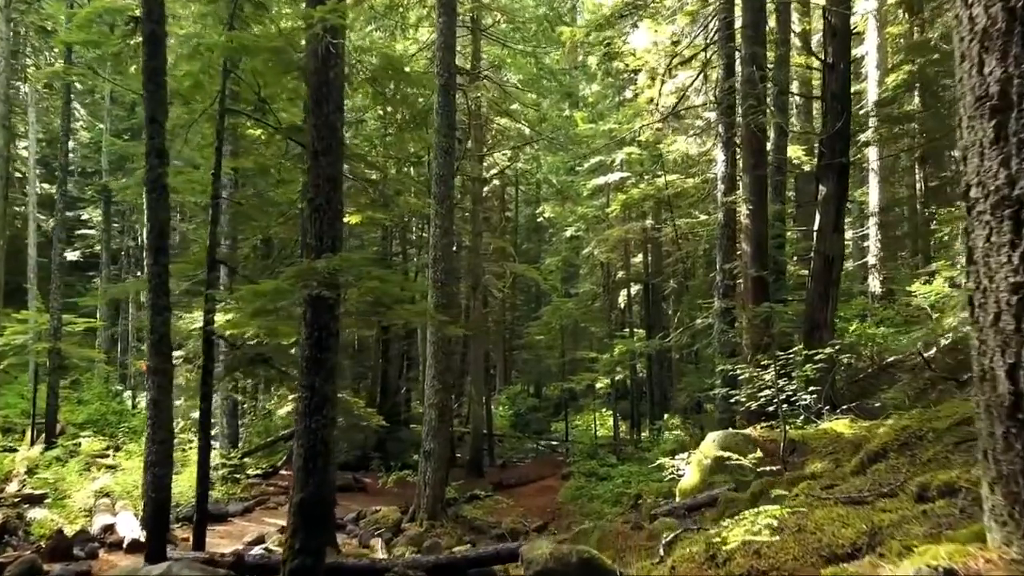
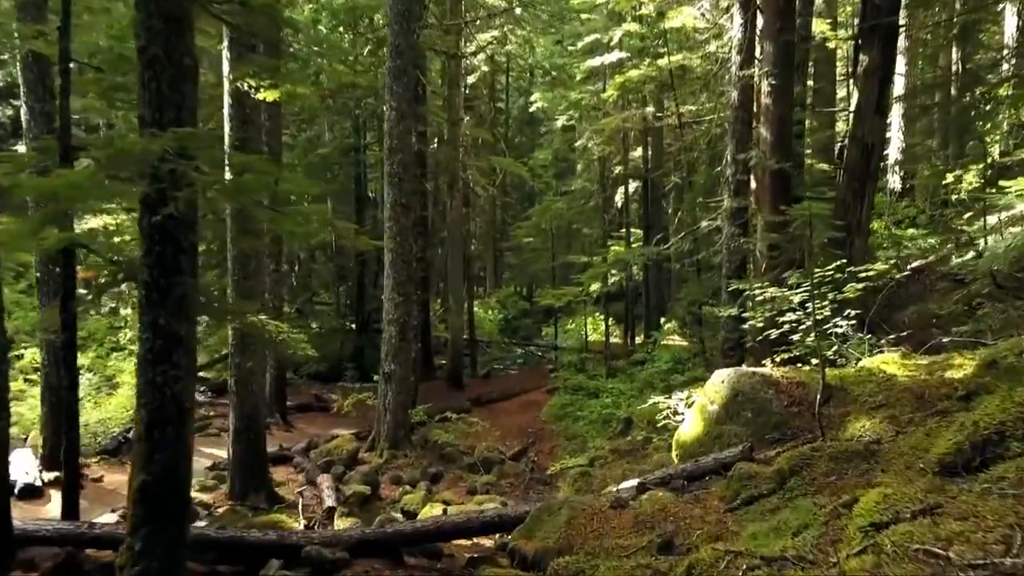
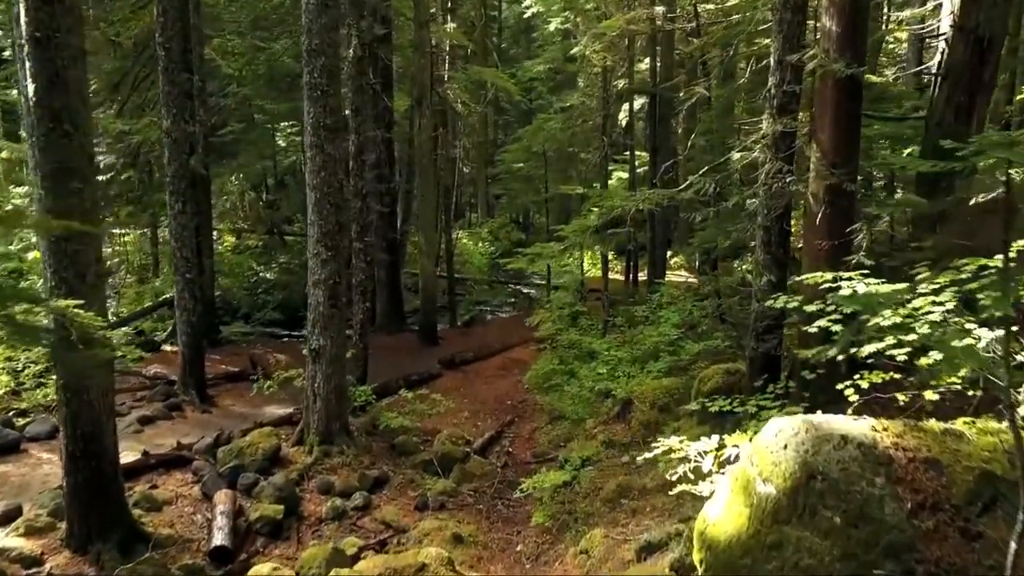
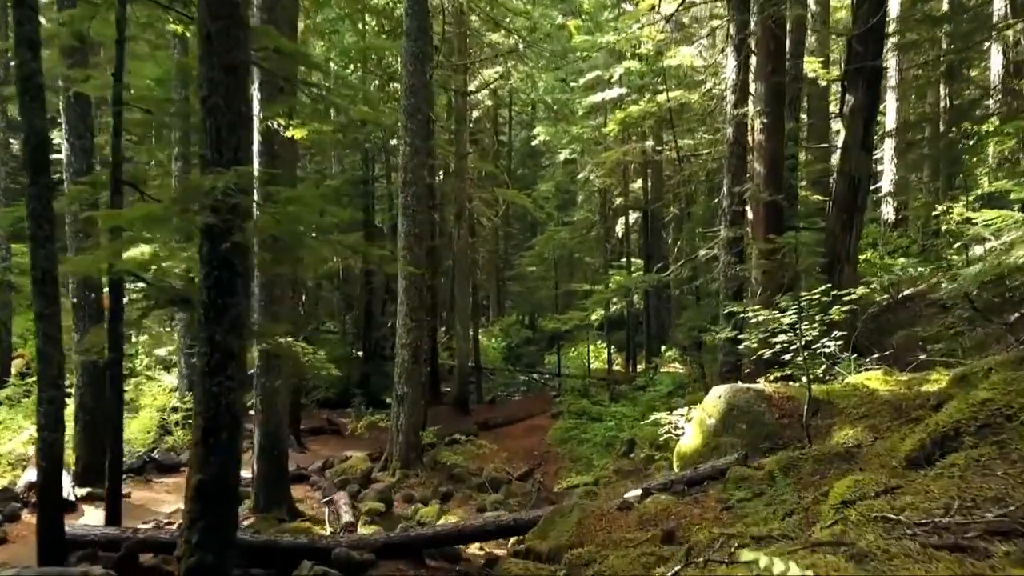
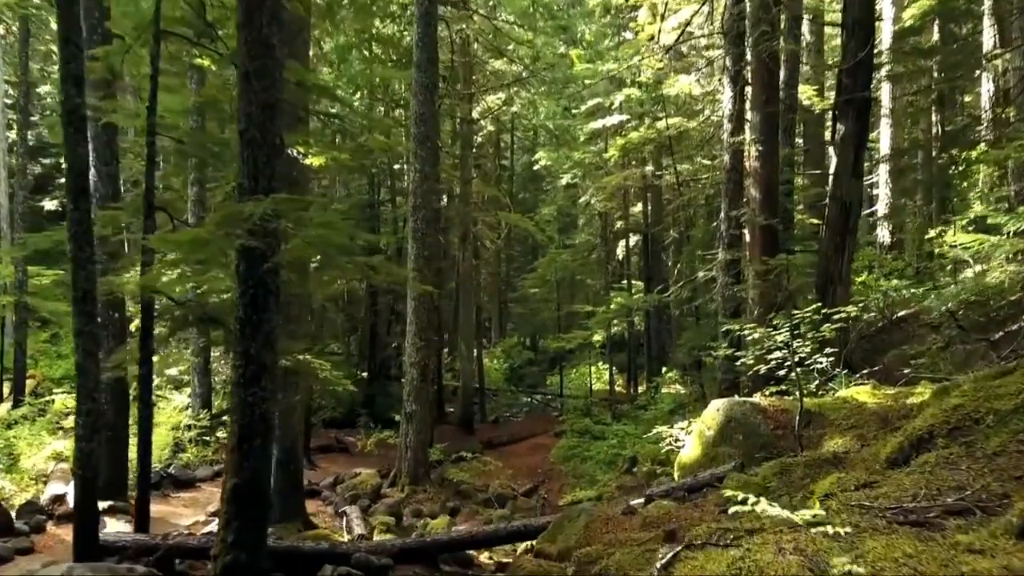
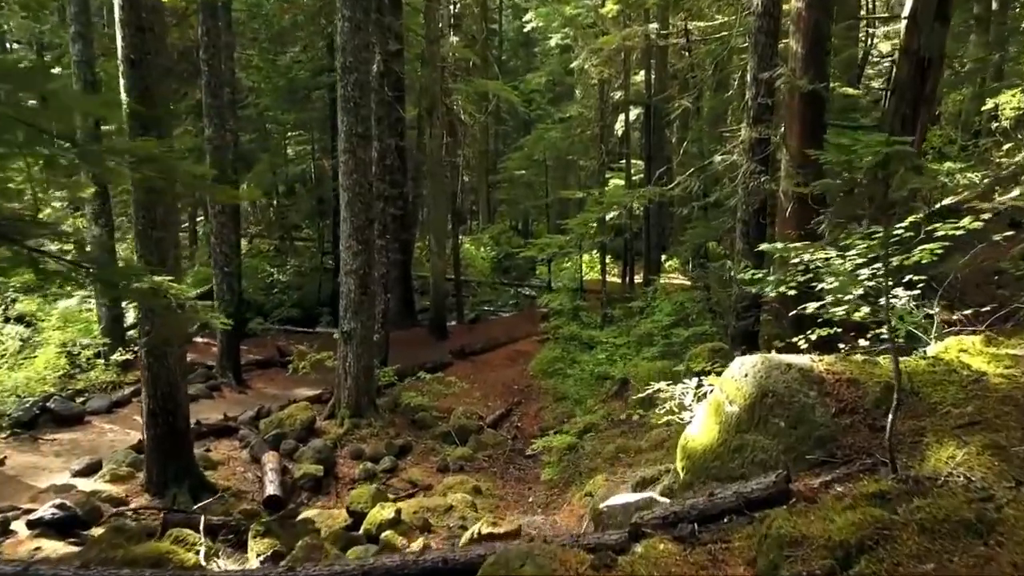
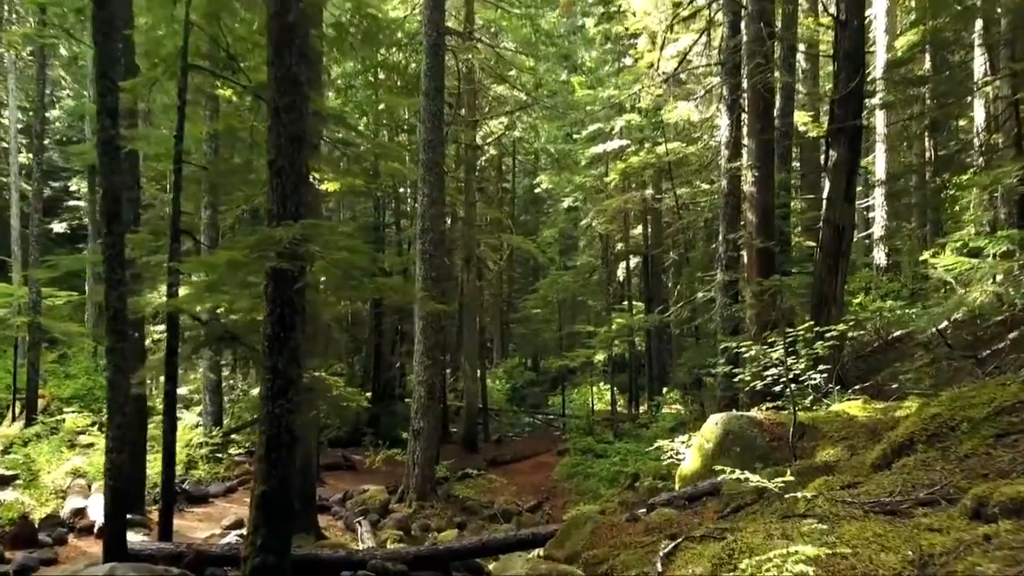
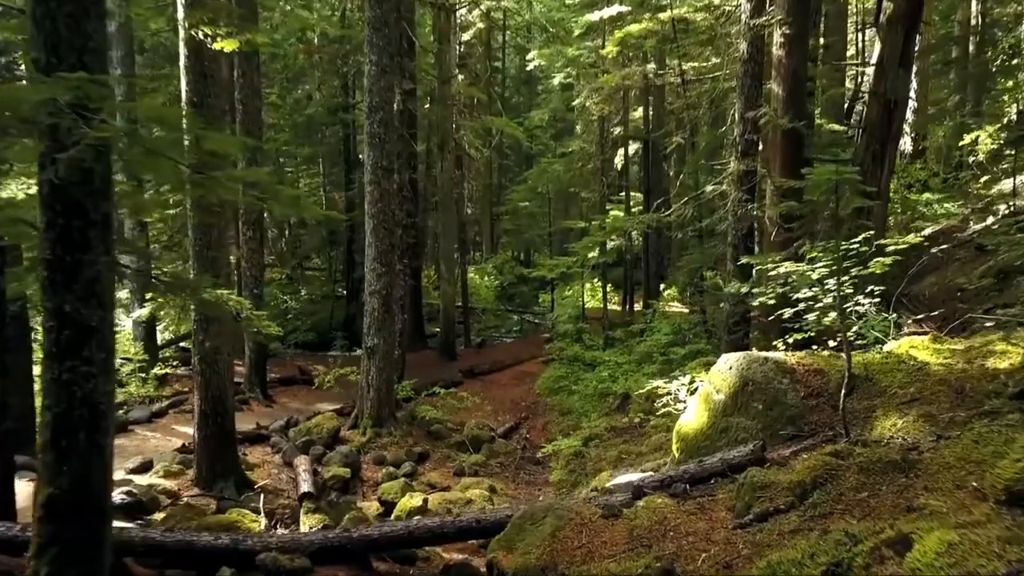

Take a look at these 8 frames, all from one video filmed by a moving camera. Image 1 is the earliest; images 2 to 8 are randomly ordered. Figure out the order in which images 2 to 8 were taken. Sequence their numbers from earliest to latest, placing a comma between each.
7, 5, 4, 2, 8, 6, 3
